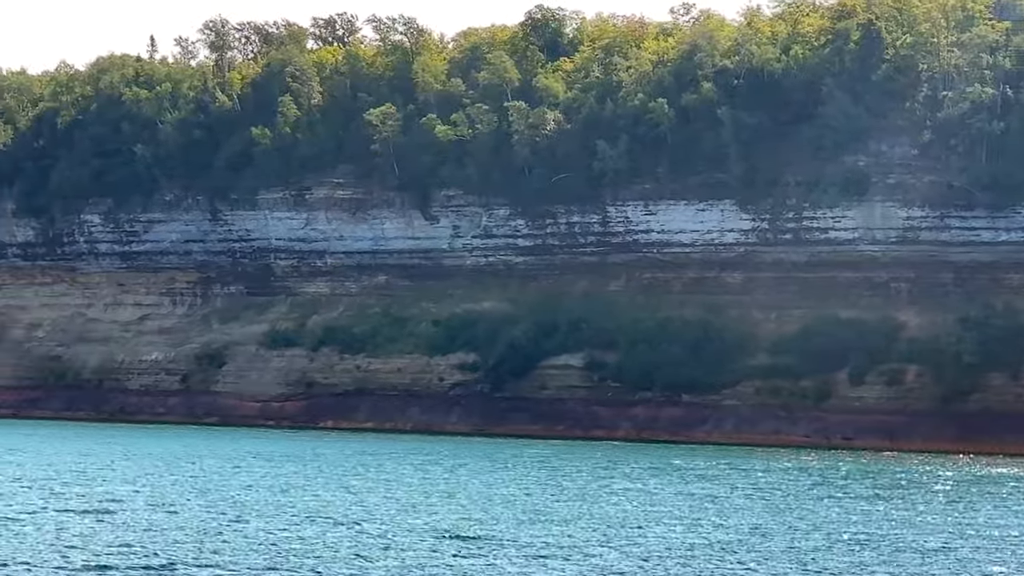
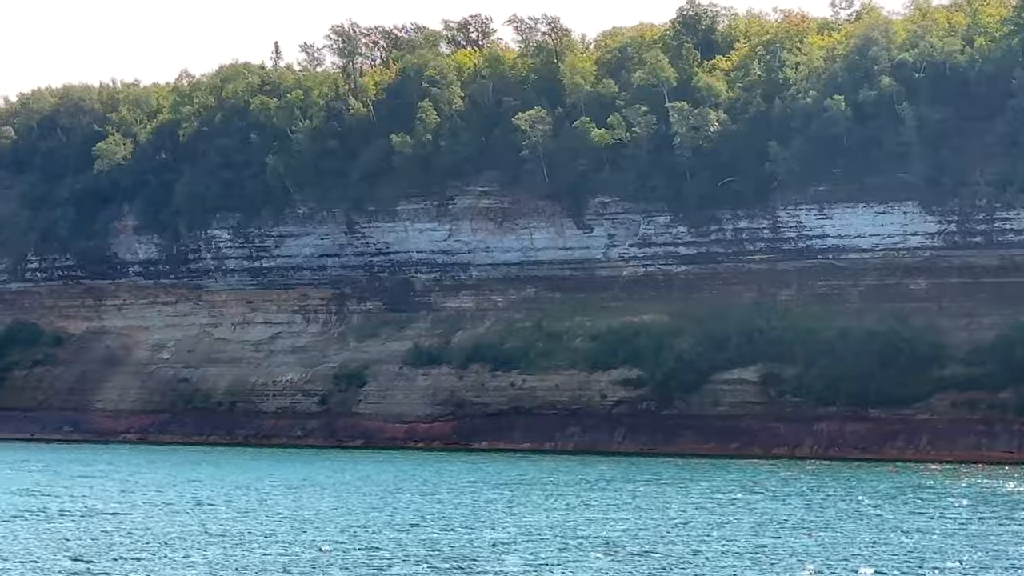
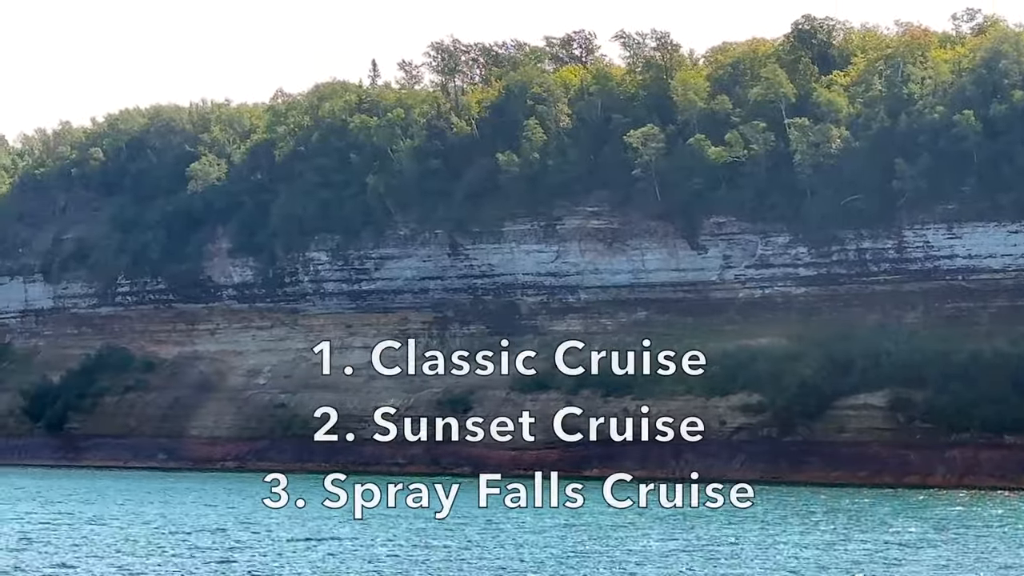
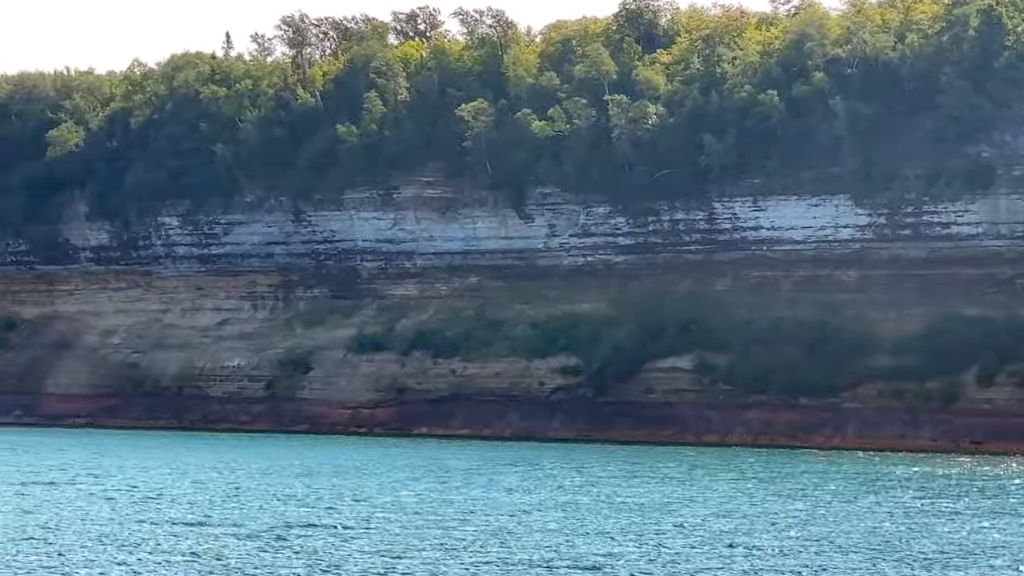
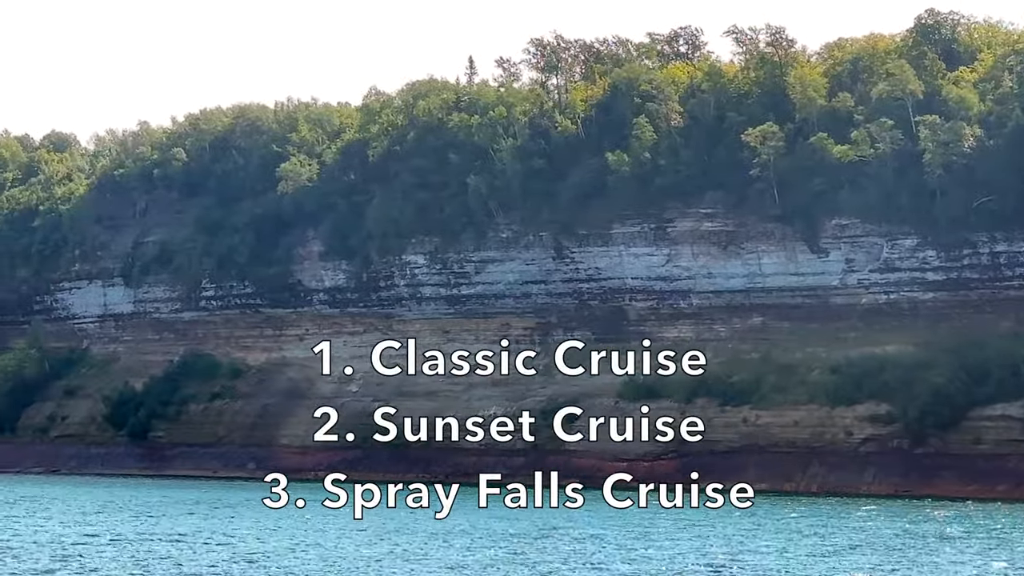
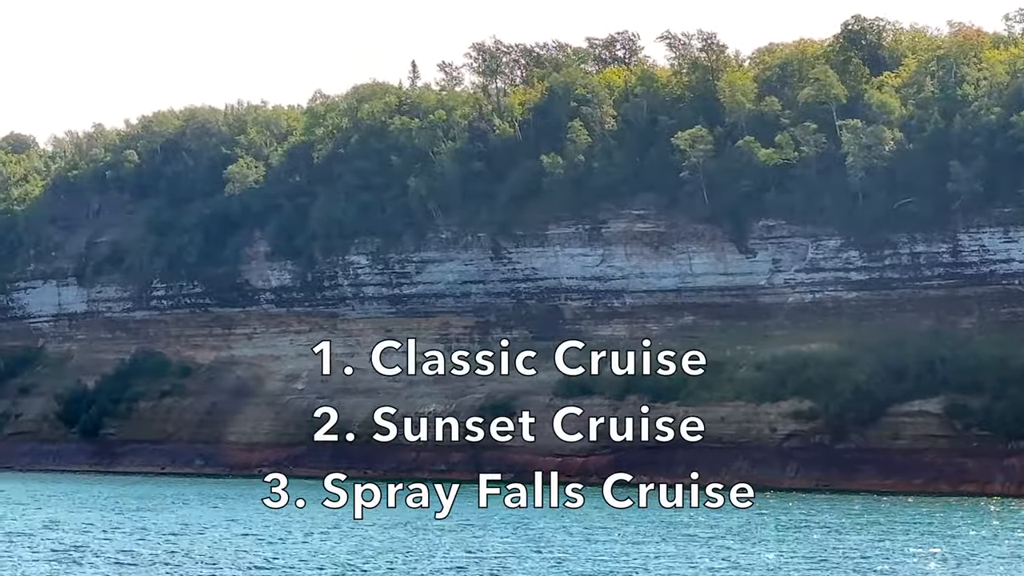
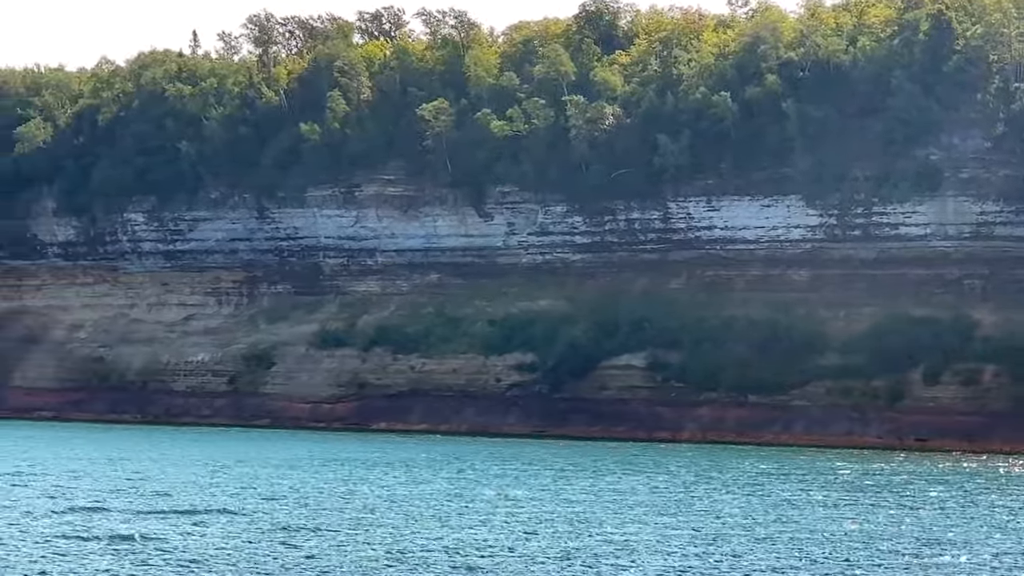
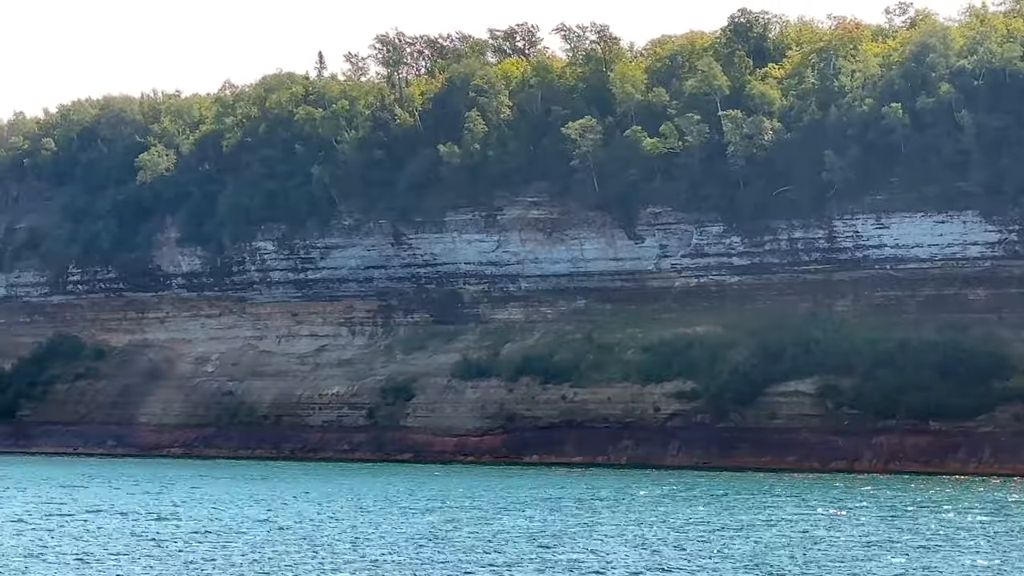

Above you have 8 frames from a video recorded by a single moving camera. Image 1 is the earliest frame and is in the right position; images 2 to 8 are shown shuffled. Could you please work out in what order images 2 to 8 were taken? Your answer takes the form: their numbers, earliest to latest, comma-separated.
7, 4, 2, 8, 3, 6, 5
